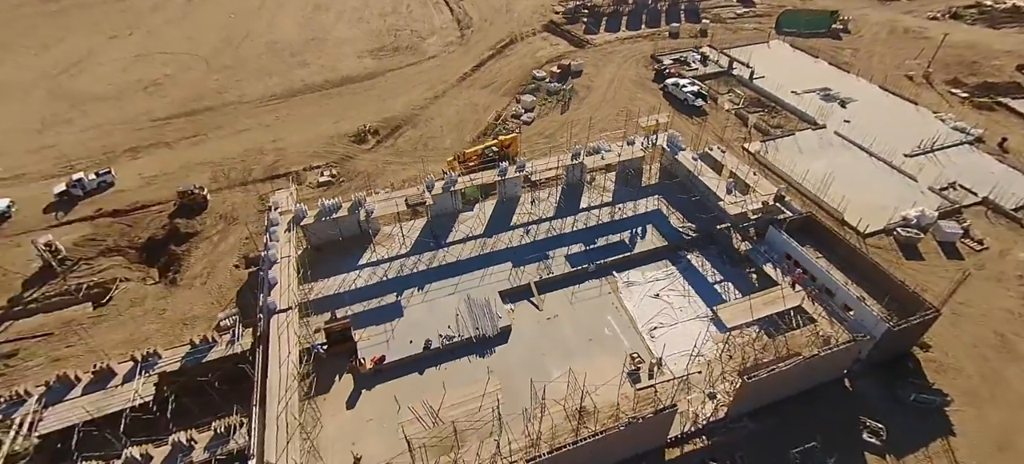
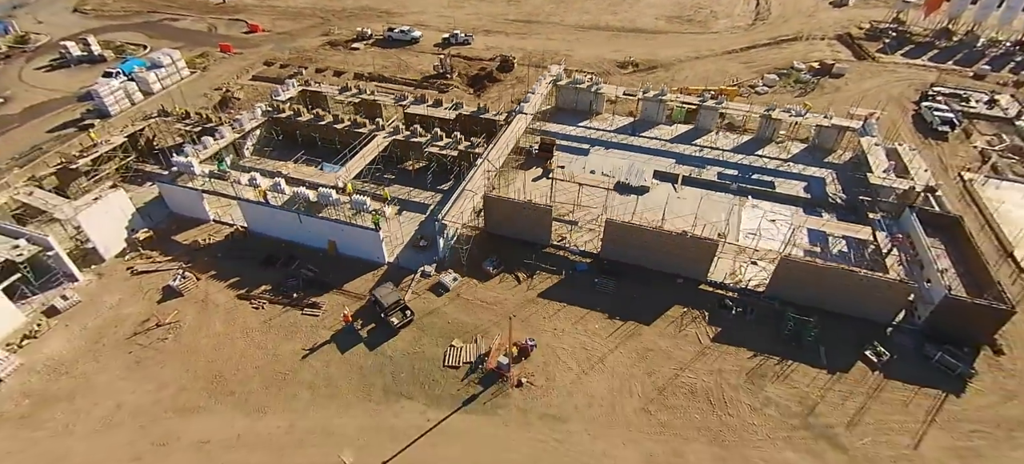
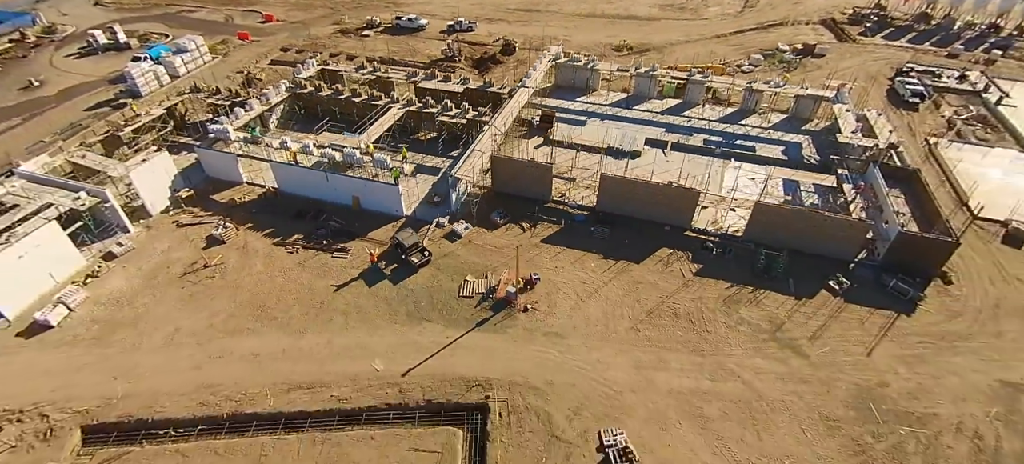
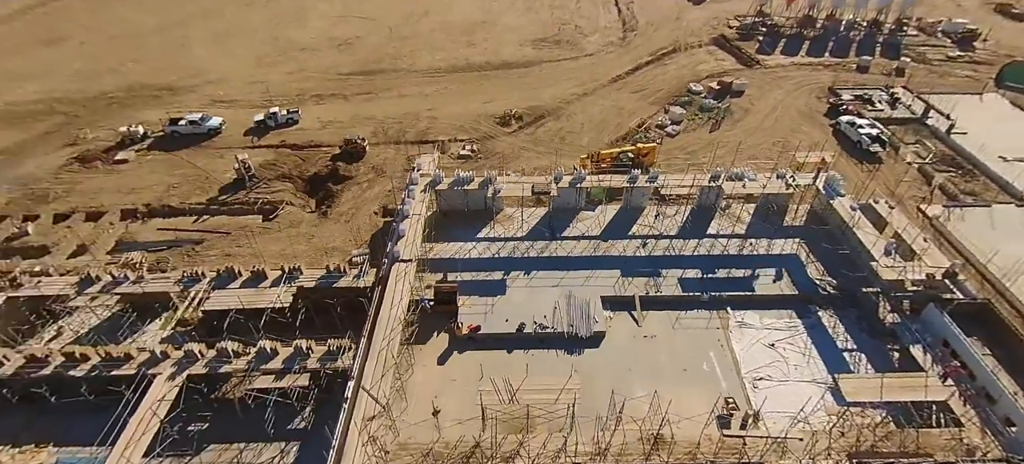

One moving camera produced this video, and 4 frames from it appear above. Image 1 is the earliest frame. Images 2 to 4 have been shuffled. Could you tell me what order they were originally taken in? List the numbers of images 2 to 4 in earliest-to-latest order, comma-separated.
4, 2, 3
